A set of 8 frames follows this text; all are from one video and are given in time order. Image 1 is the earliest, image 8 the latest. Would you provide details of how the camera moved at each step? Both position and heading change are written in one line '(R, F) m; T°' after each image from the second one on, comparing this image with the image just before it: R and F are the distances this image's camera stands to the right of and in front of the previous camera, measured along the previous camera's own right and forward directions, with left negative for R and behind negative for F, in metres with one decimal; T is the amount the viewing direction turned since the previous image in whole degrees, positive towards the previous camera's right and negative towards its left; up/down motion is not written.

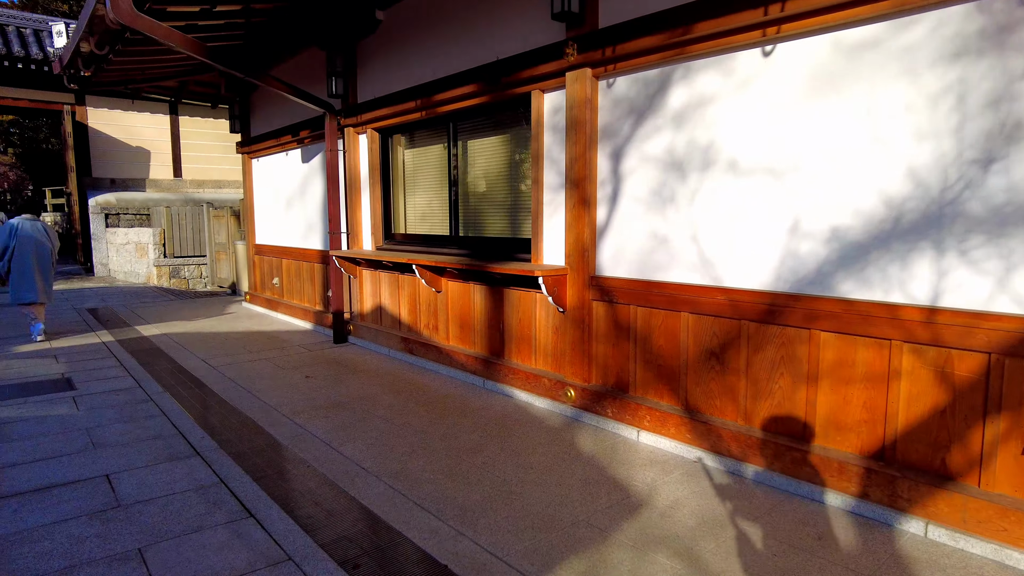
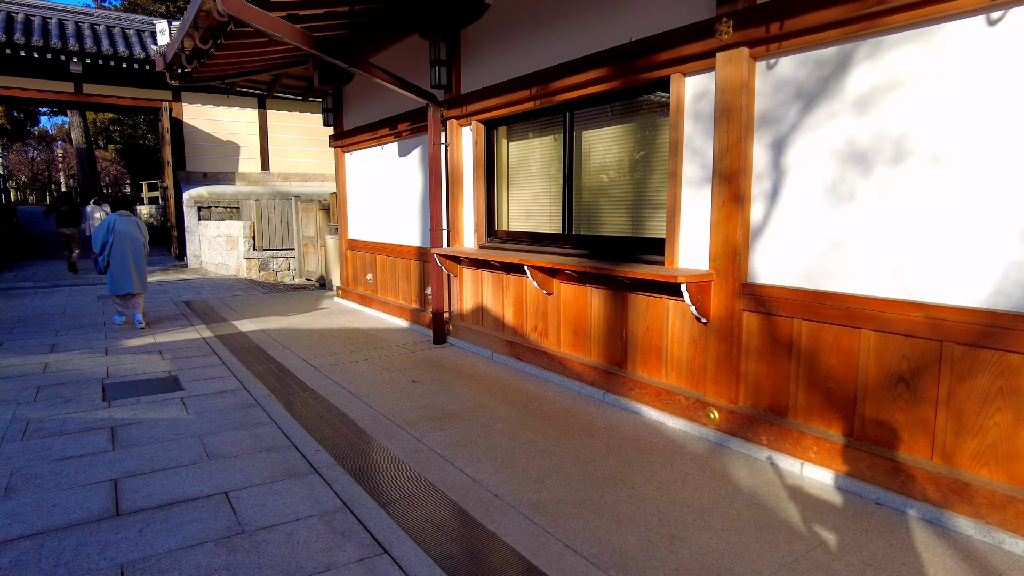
(-0.3, +0.3) m; -6°
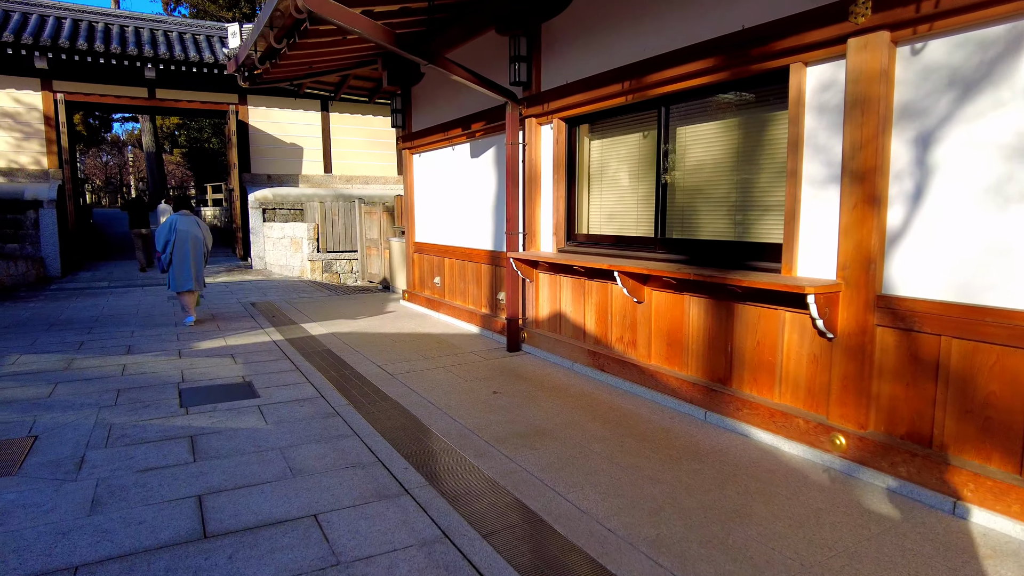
(-0.2, +0.2) m; -4°
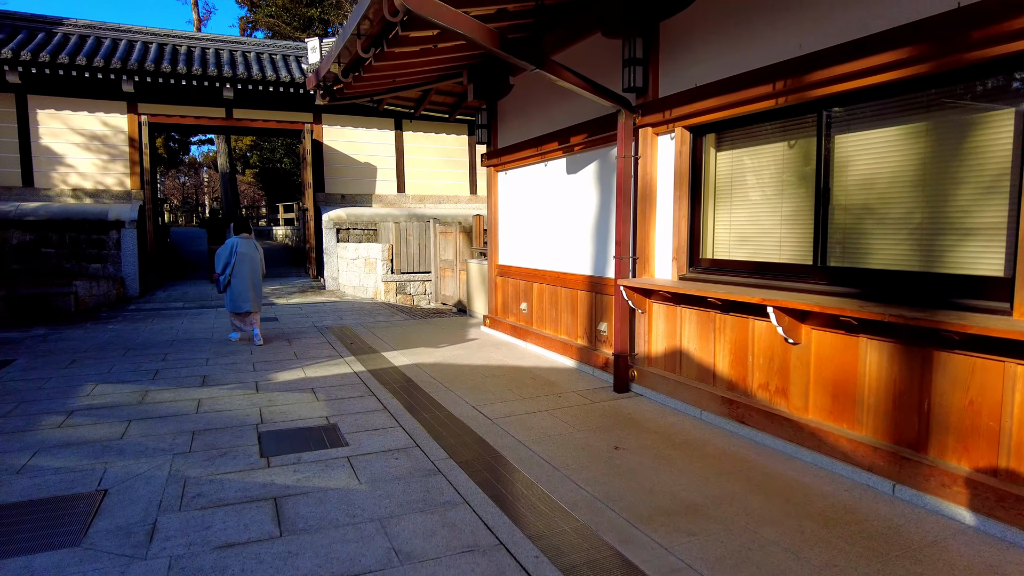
(-0.3, +0.5) m; -5°
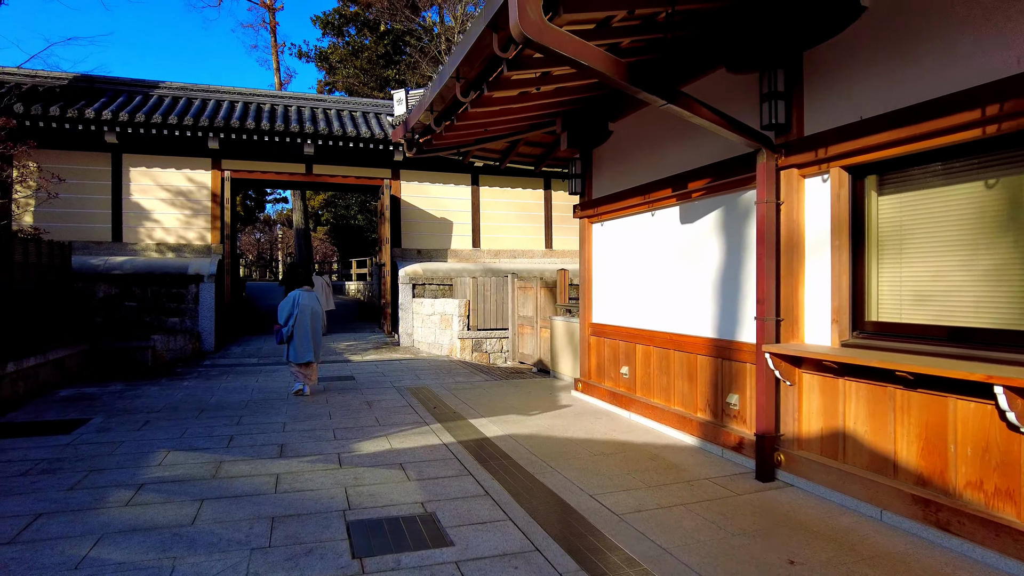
(-0.3, +0.5) m; -5°
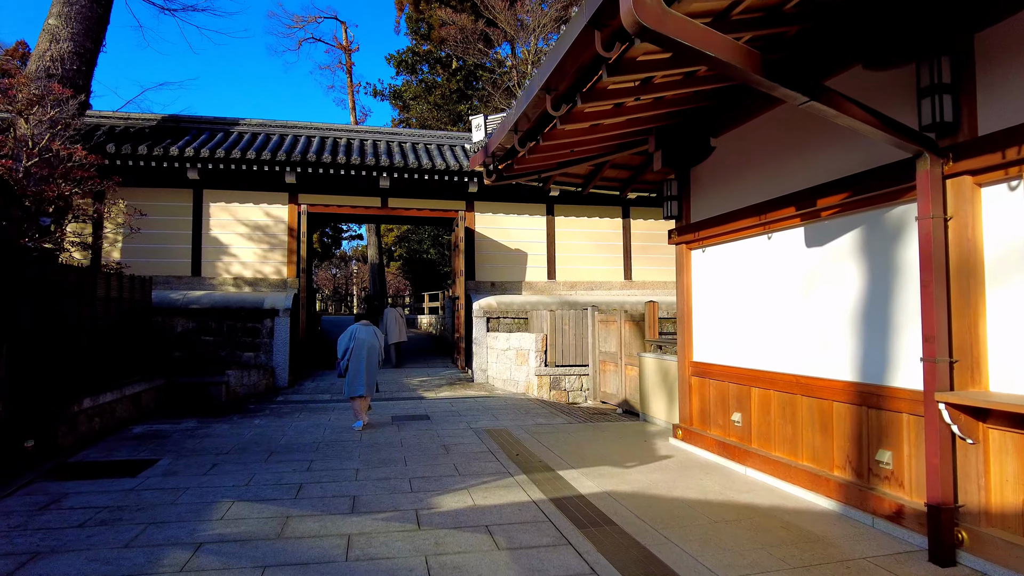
(-0.2, +0.5) m; -6°
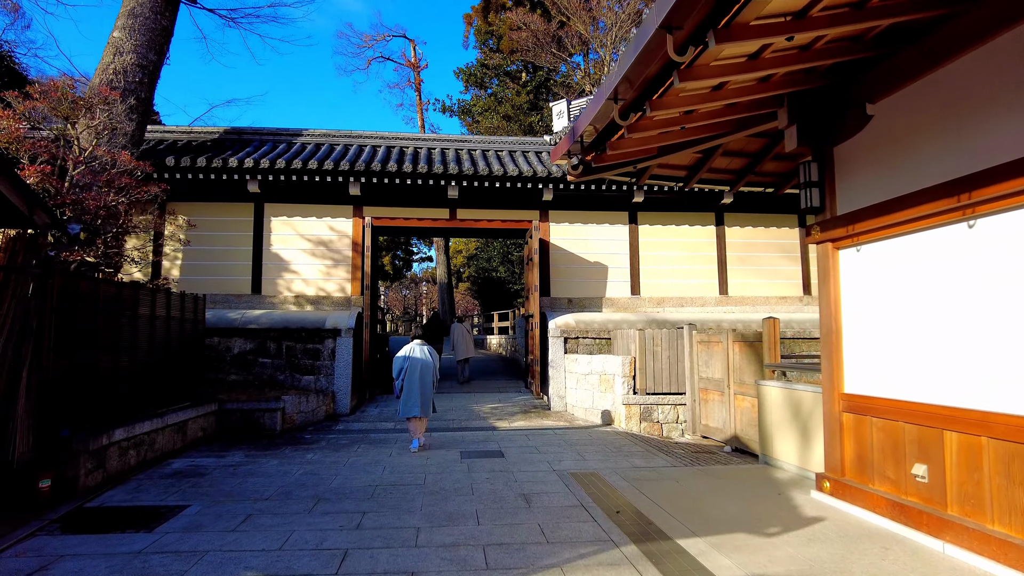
(-0.2, +1.0) m; -6°
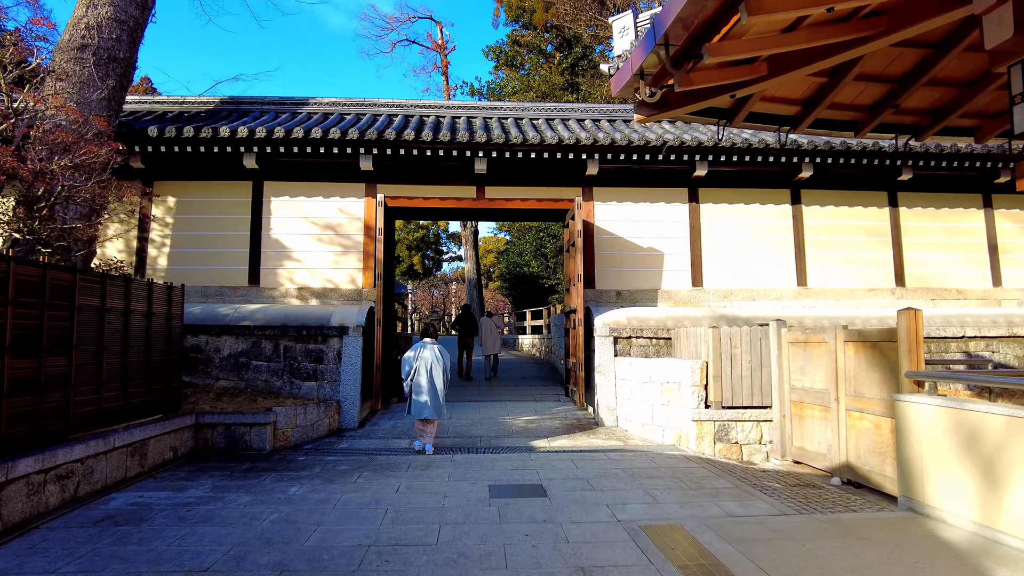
(-0.1, +1.5) m; -3°
